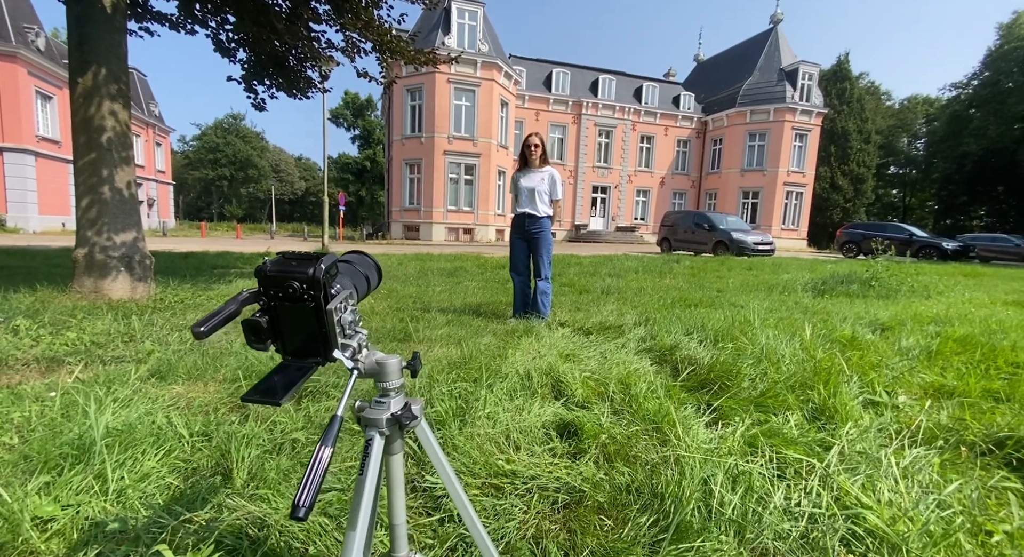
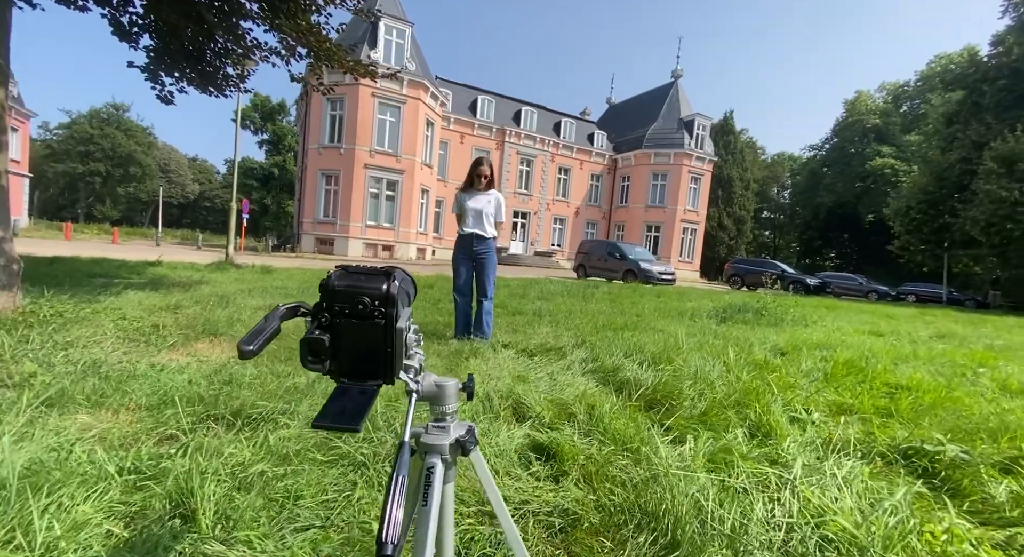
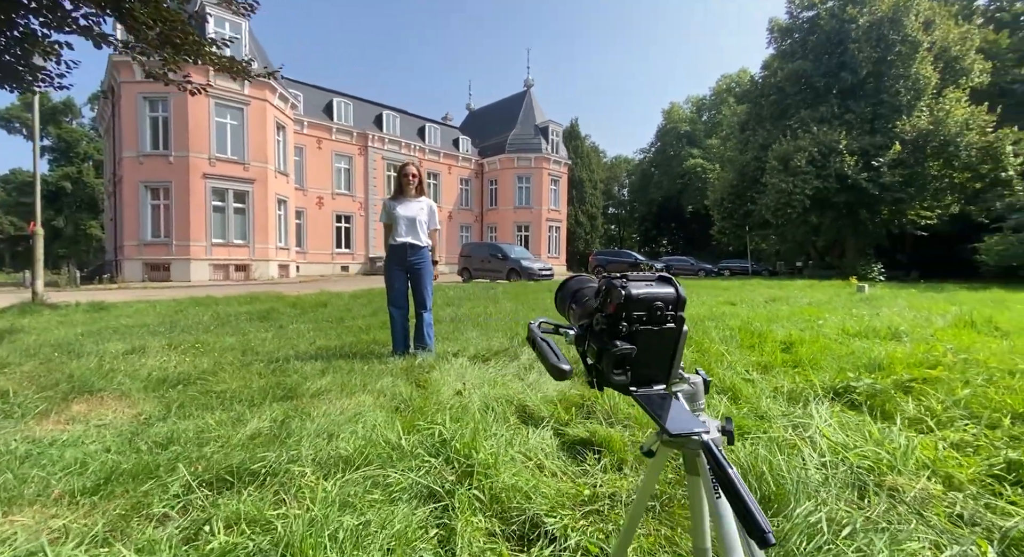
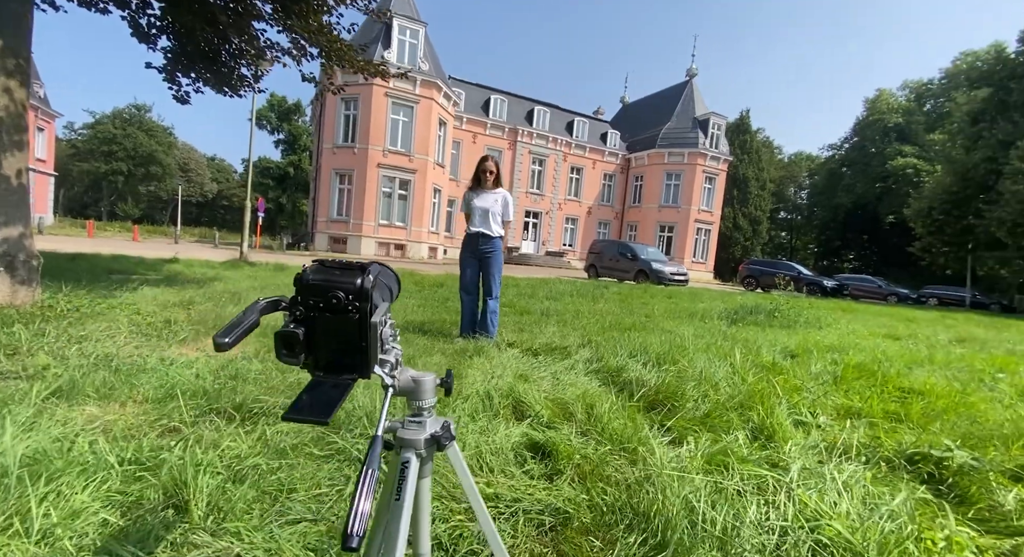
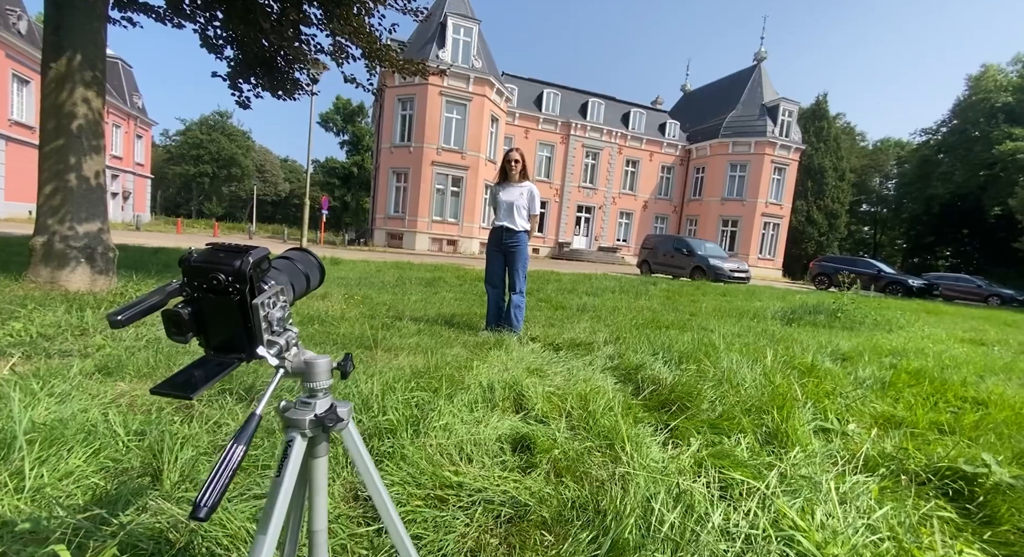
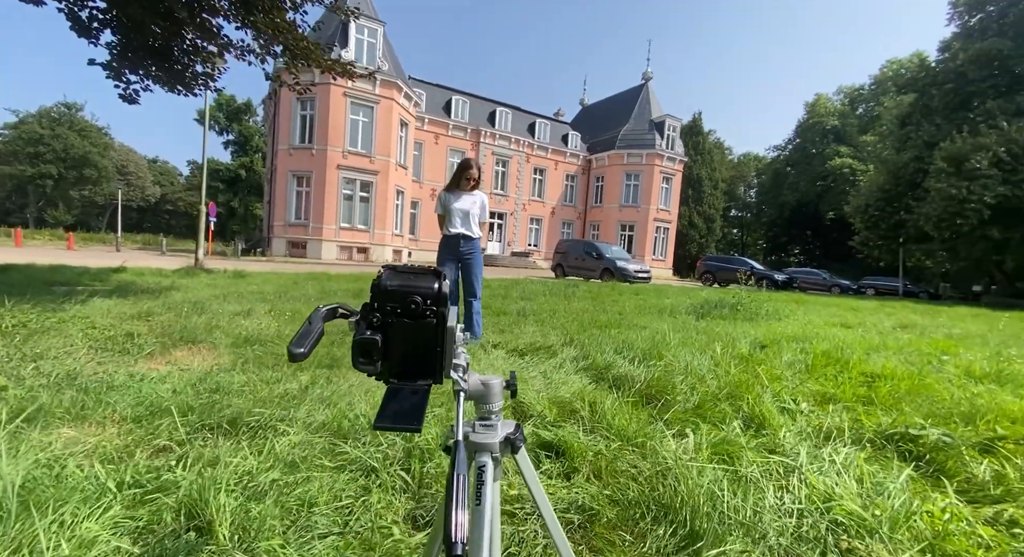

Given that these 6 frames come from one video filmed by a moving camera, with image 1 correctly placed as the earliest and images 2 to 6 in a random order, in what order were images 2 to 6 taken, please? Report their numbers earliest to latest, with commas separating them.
5, 4, 6, 3, 2
